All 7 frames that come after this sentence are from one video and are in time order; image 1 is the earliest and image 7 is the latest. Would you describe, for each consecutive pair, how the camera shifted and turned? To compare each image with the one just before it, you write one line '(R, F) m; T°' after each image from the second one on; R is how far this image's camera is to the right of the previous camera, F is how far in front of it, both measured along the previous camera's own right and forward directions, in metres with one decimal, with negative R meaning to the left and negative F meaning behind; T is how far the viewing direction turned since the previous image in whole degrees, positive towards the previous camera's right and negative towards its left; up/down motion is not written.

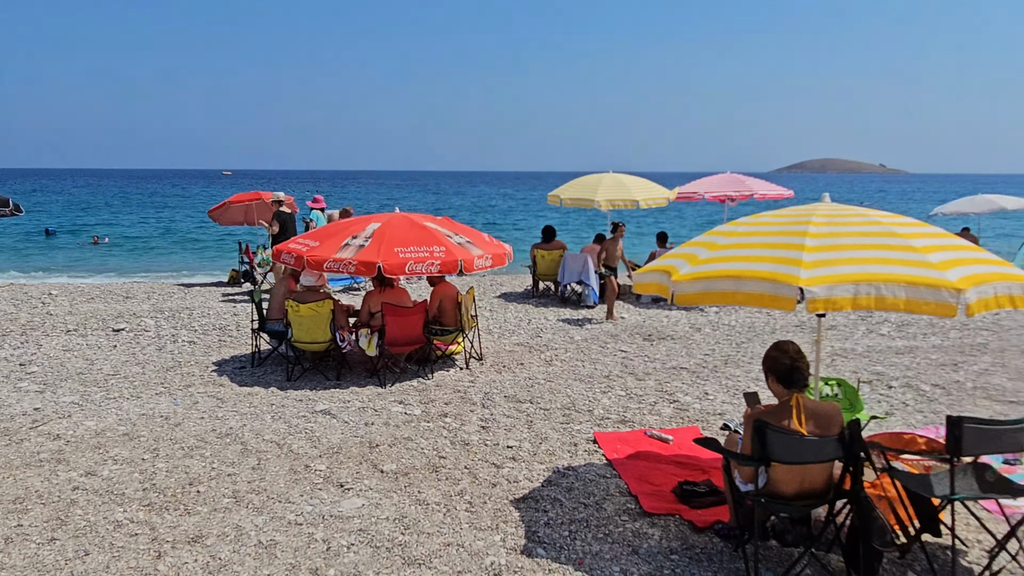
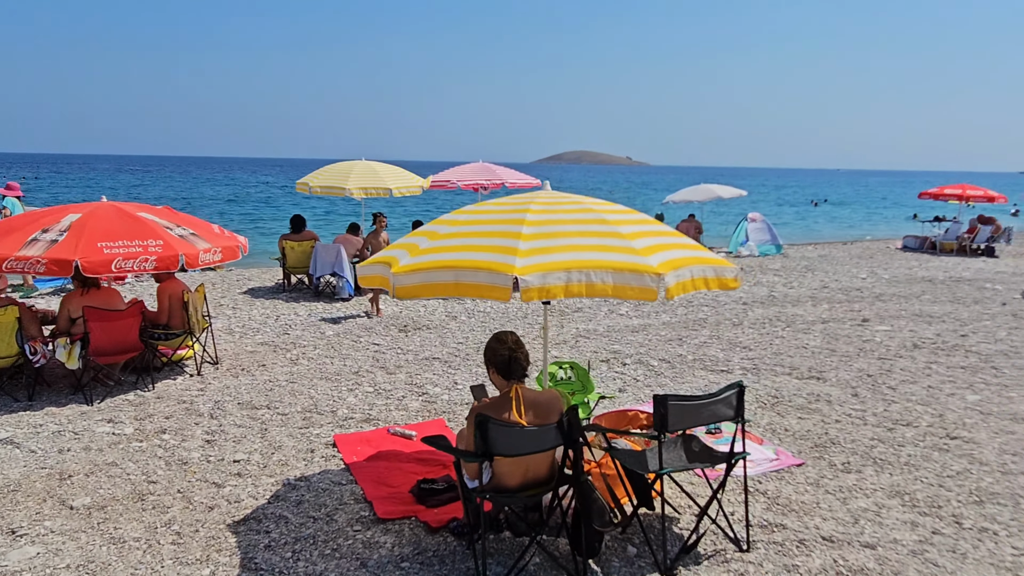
(+0.3, +0.2) m; +17°
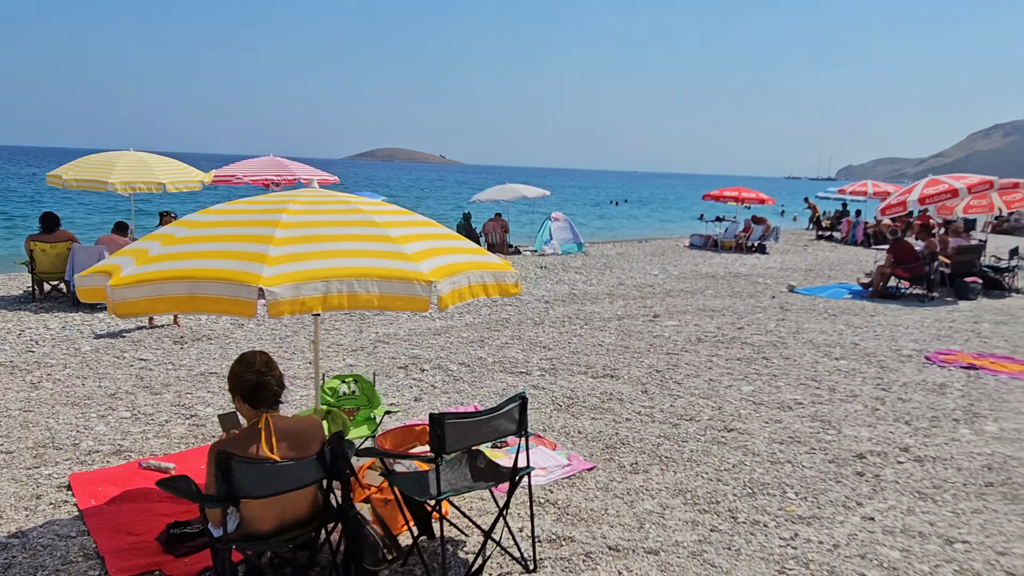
(+0.2, +0.3) m; +14°
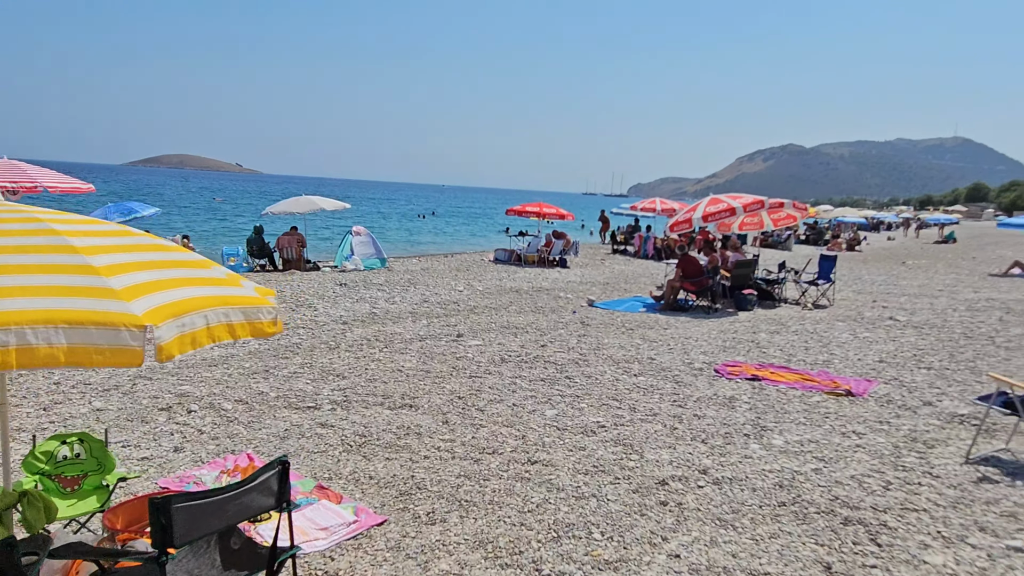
(+0.2, +0.5) m; +15°
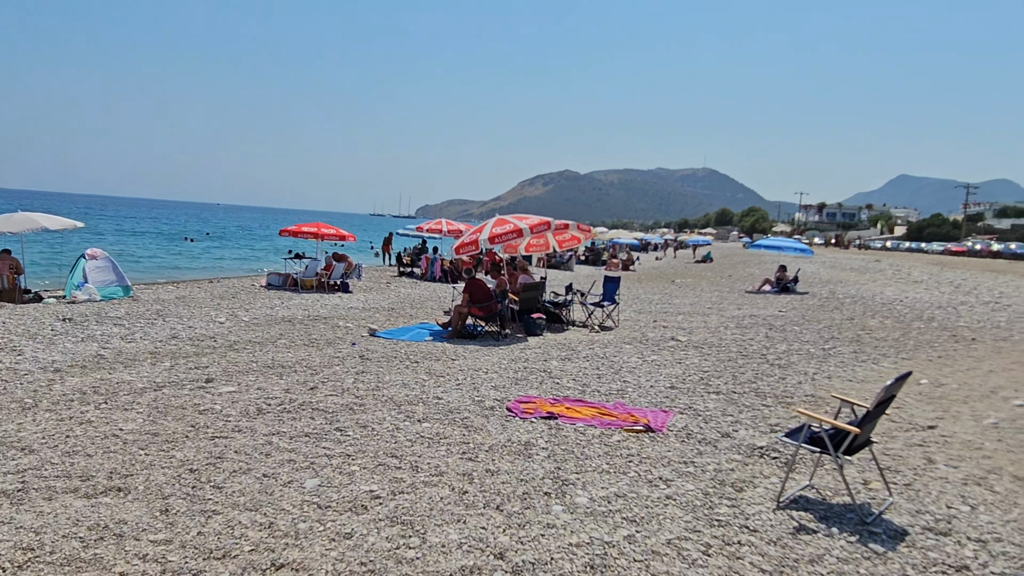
(+0.3, +1.1) m; +16°
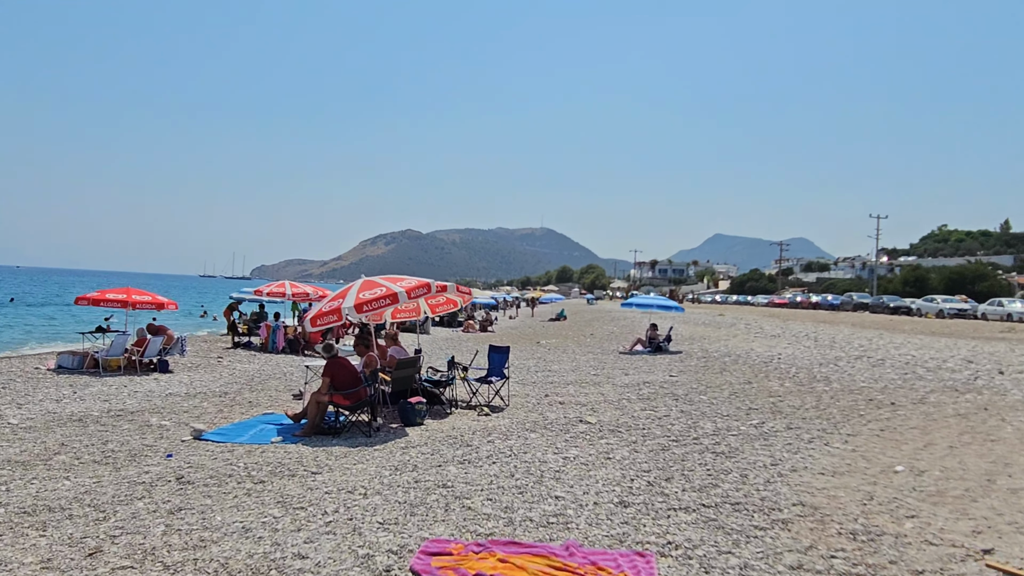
(-0.4, +2.3) m; +12°
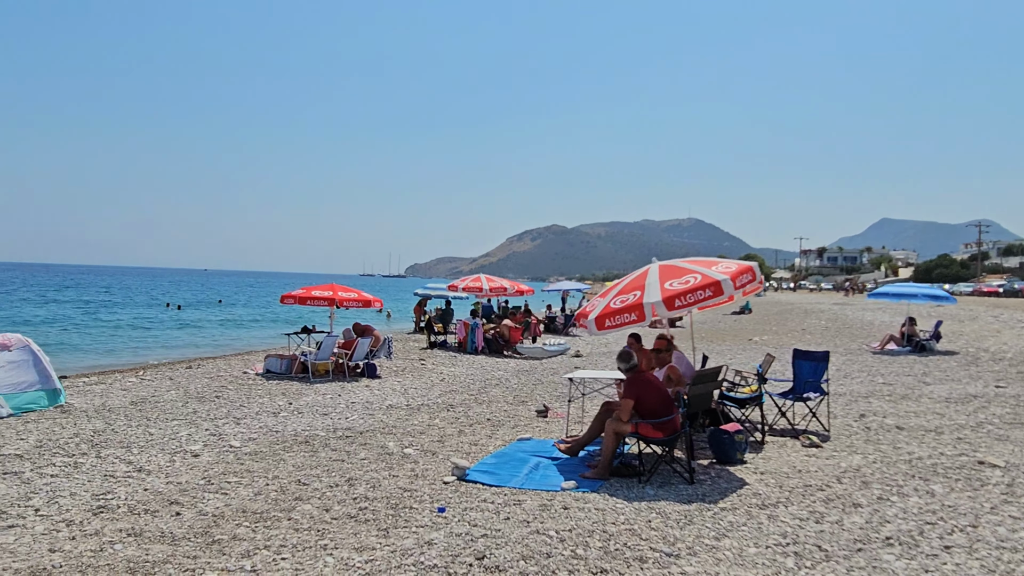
(-2.0, +2.4) m; -11°
